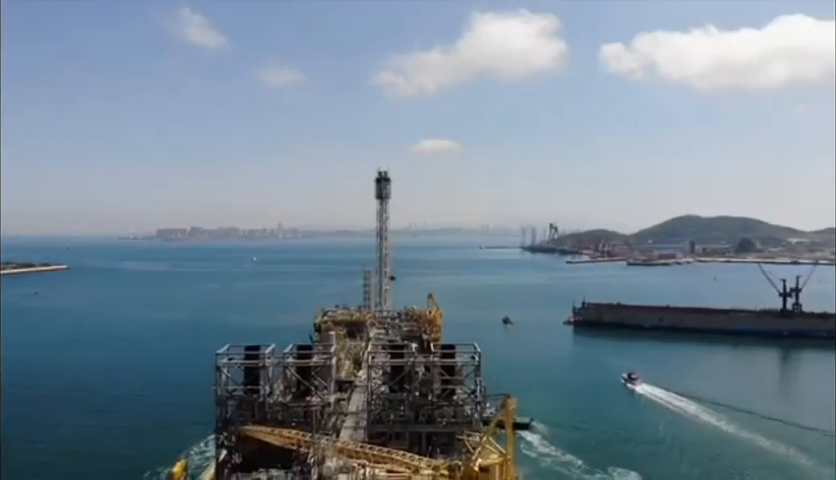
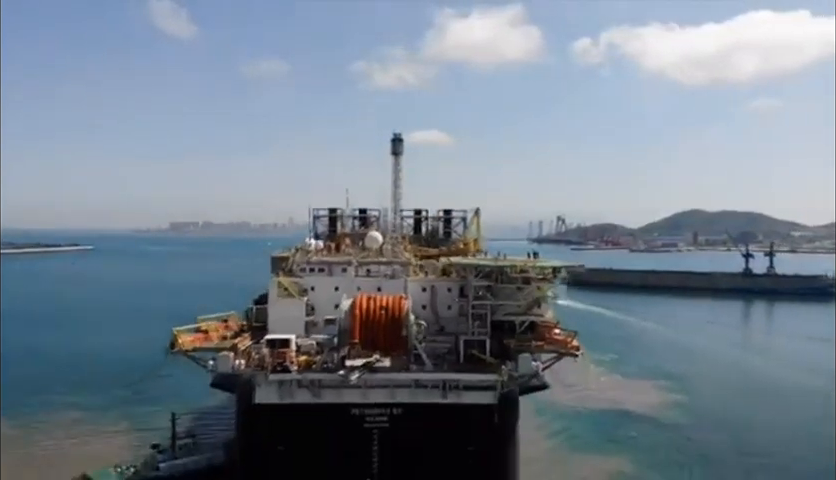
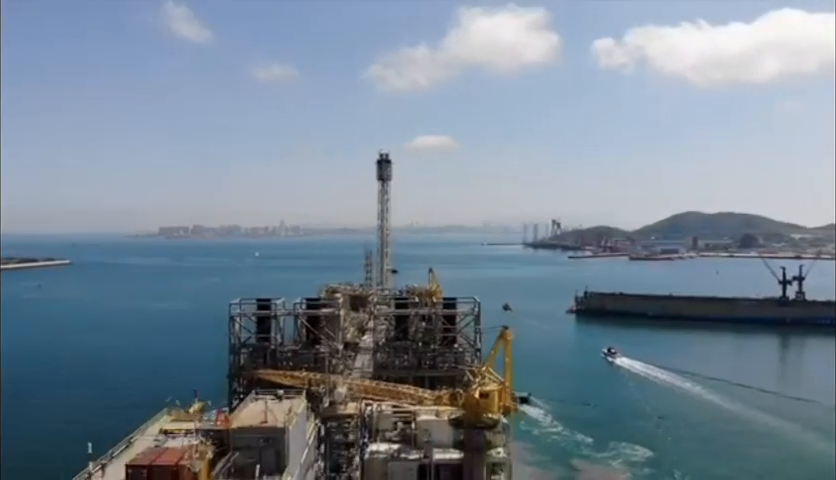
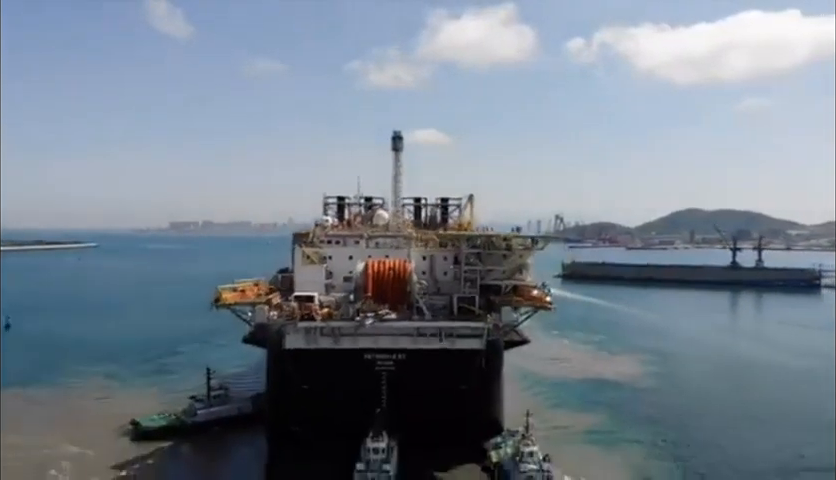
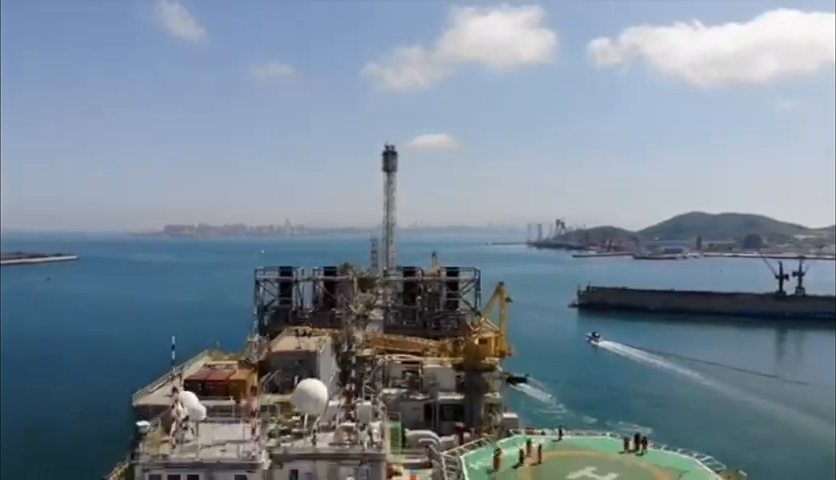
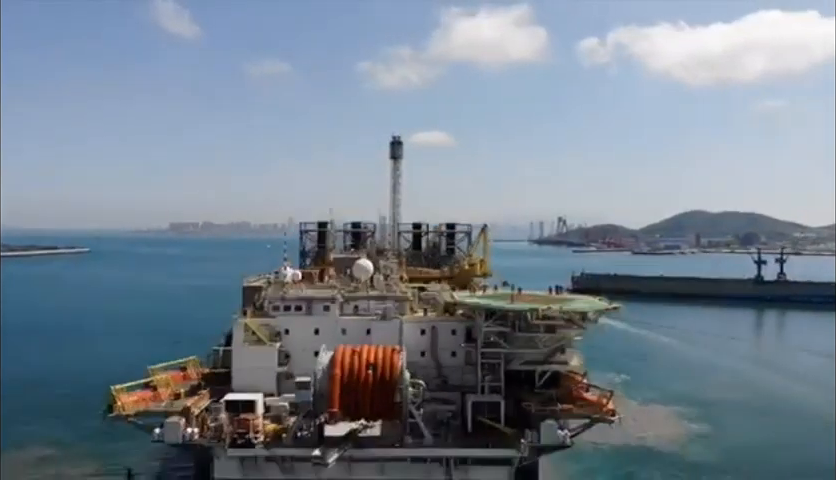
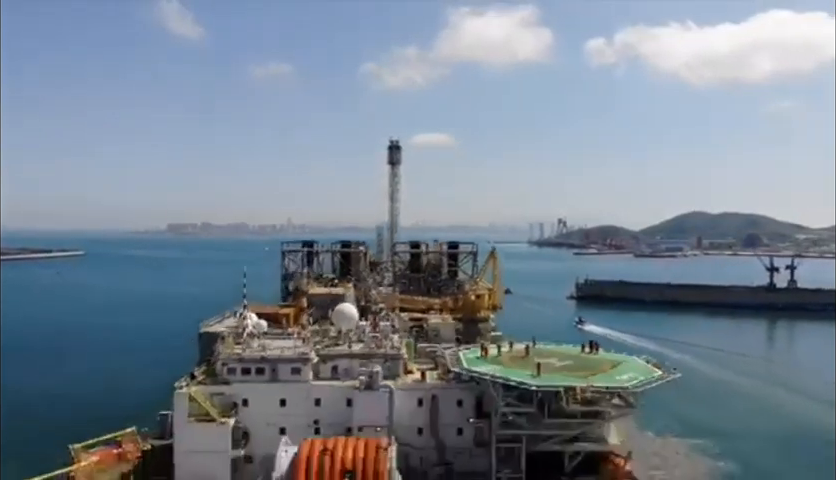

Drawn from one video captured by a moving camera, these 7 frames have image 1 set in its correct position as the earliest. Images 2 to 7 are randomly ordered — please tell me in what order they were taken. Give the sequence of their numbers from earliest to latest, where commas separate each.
3, 5, 7, 6, 2, 4
